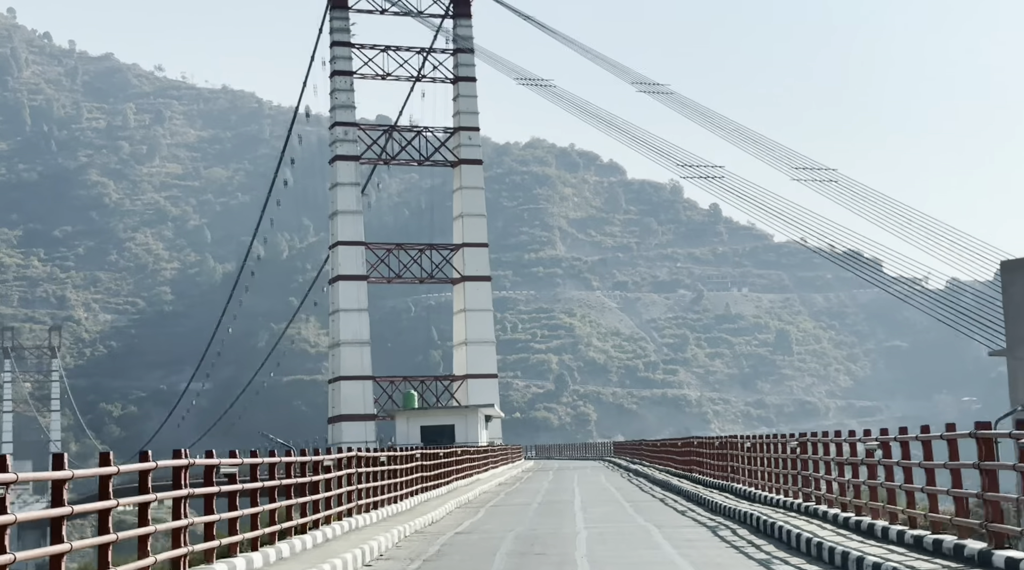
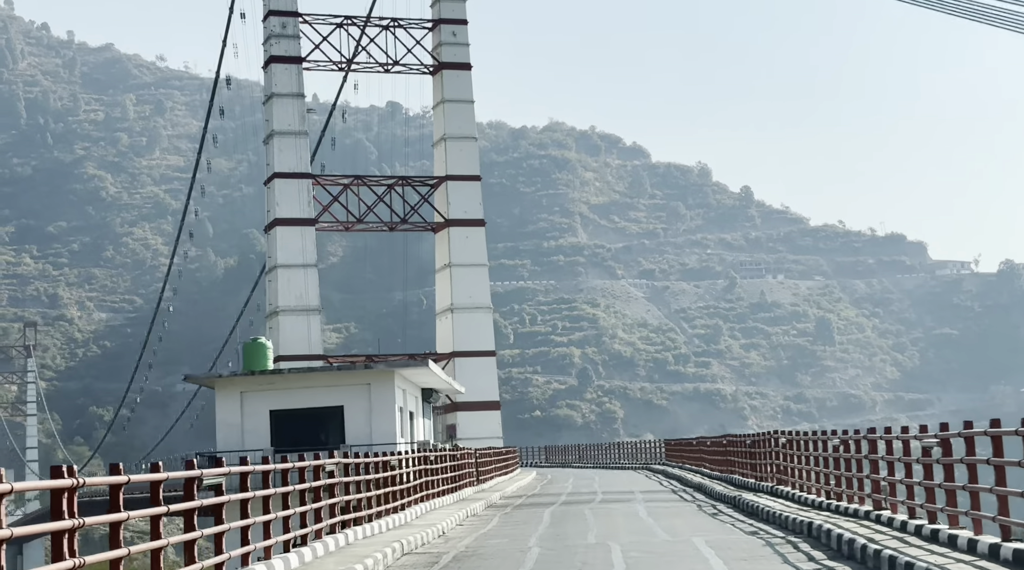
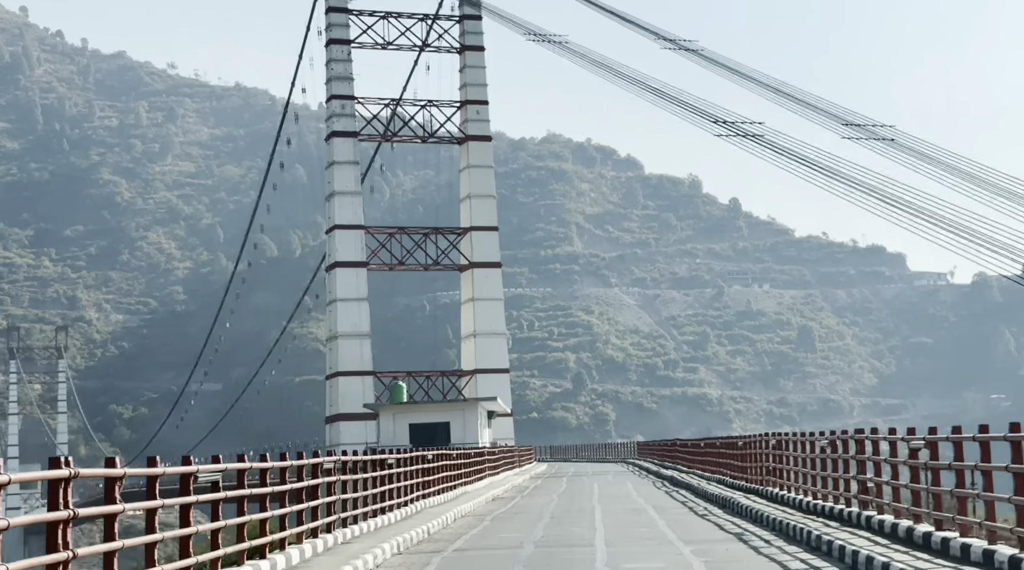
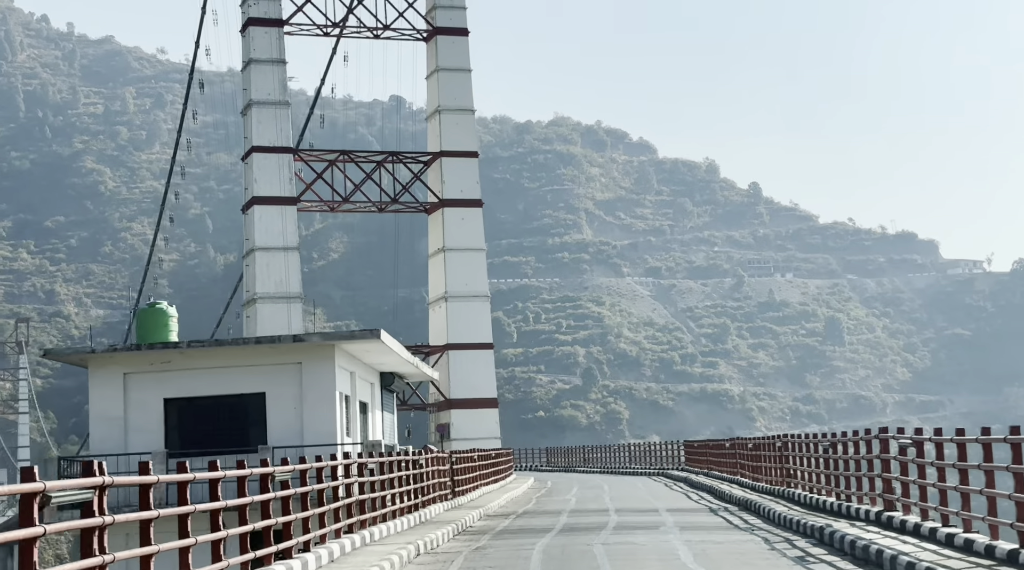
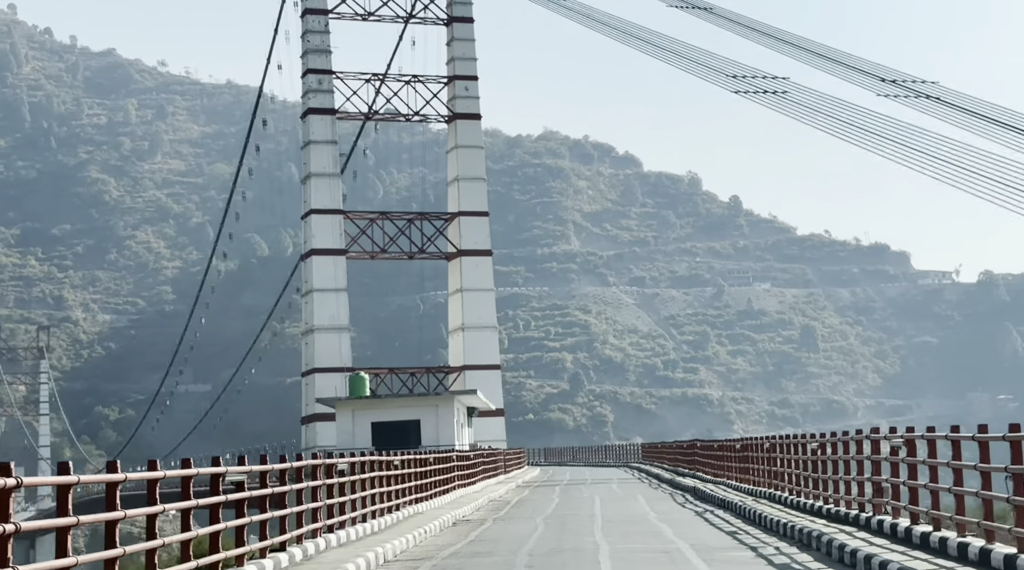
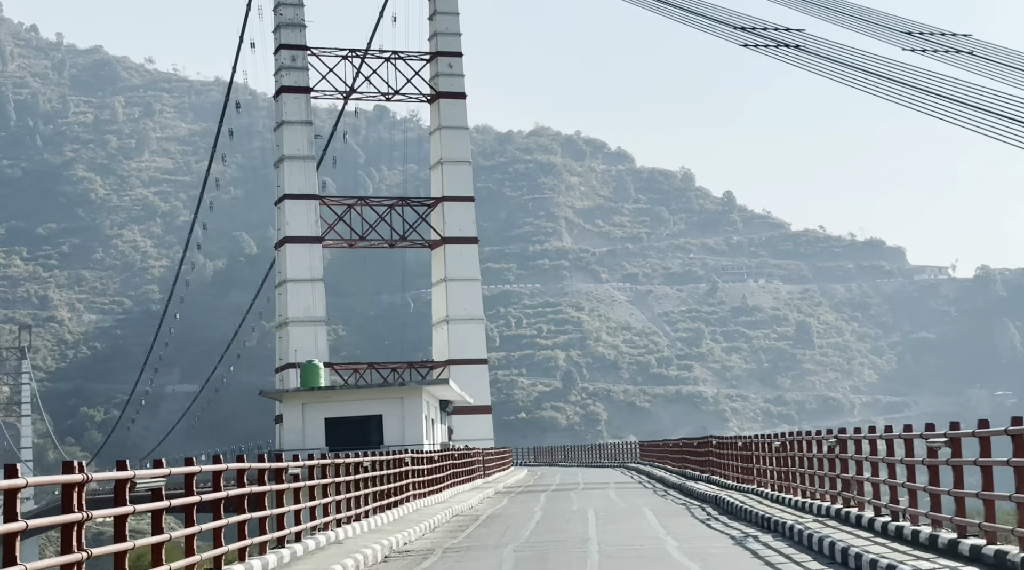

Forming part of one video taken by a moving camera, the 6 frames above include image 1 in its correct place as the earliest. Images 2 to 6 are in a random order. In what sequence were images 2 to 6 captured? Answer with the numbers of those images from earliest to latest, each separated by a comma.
3, 5, 6, 2, 4
